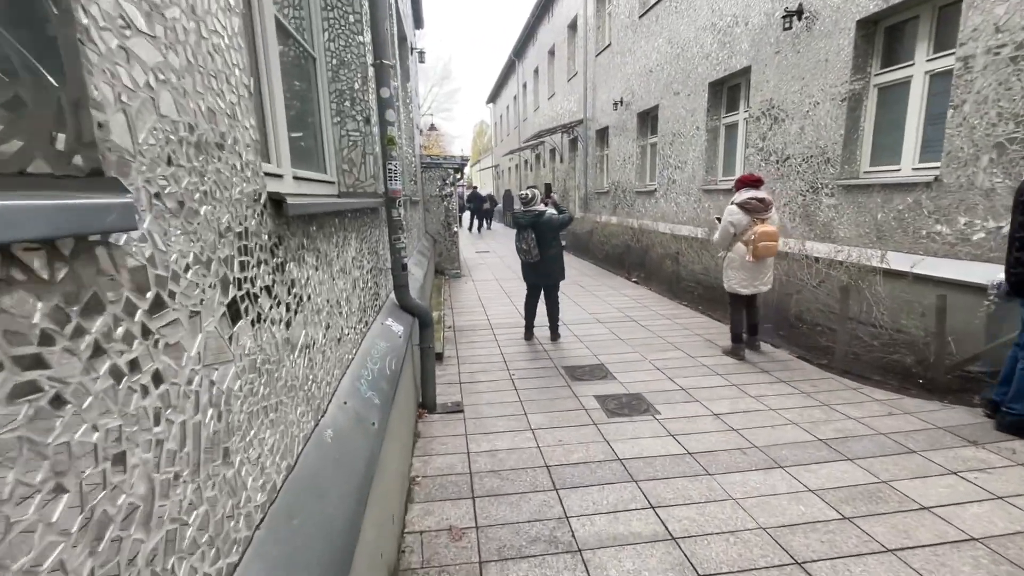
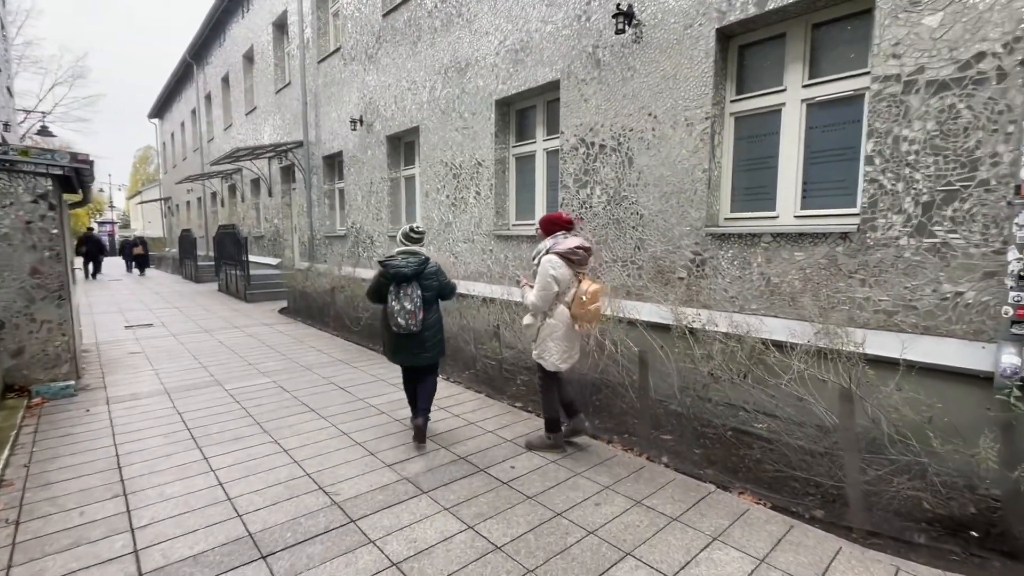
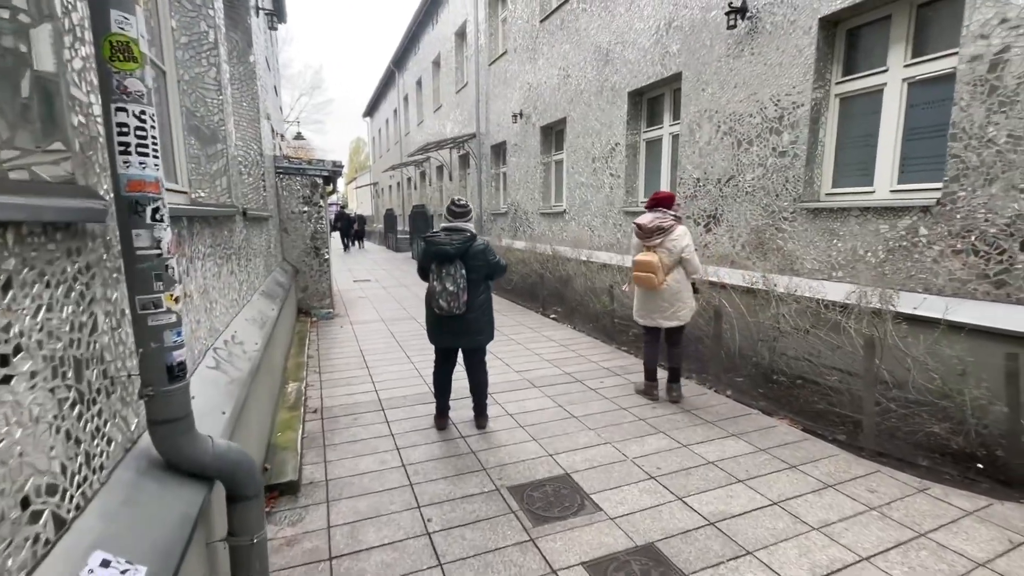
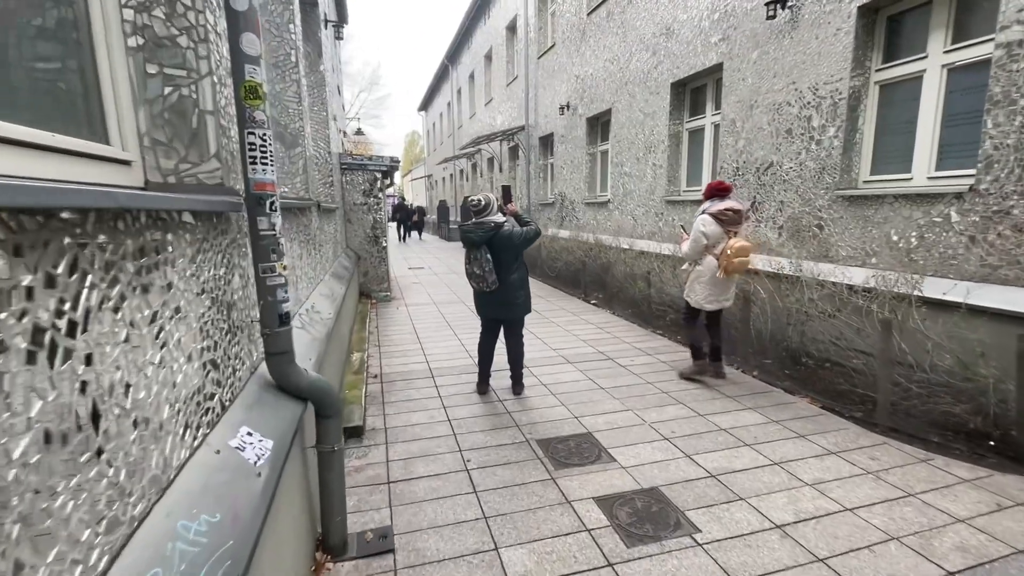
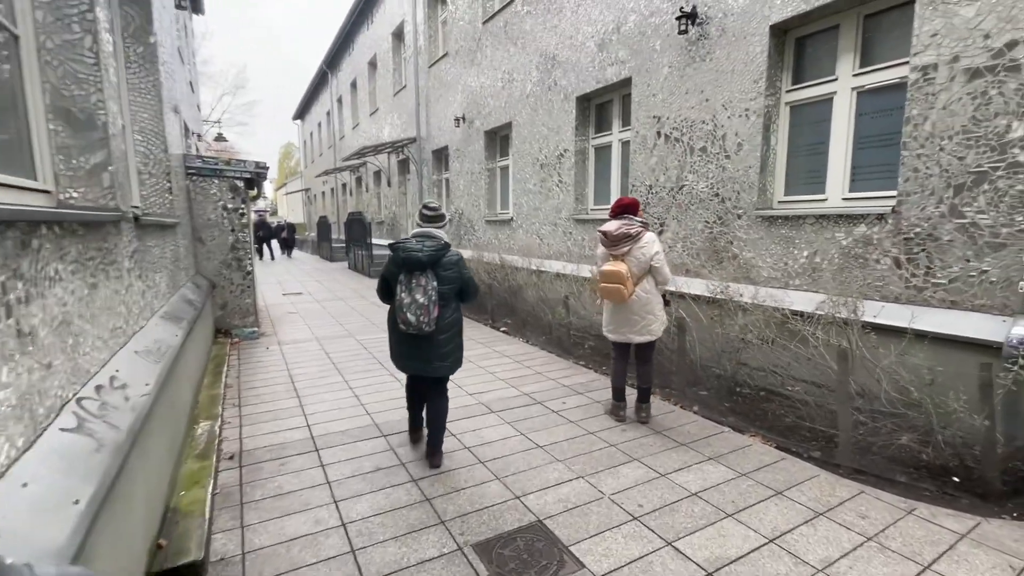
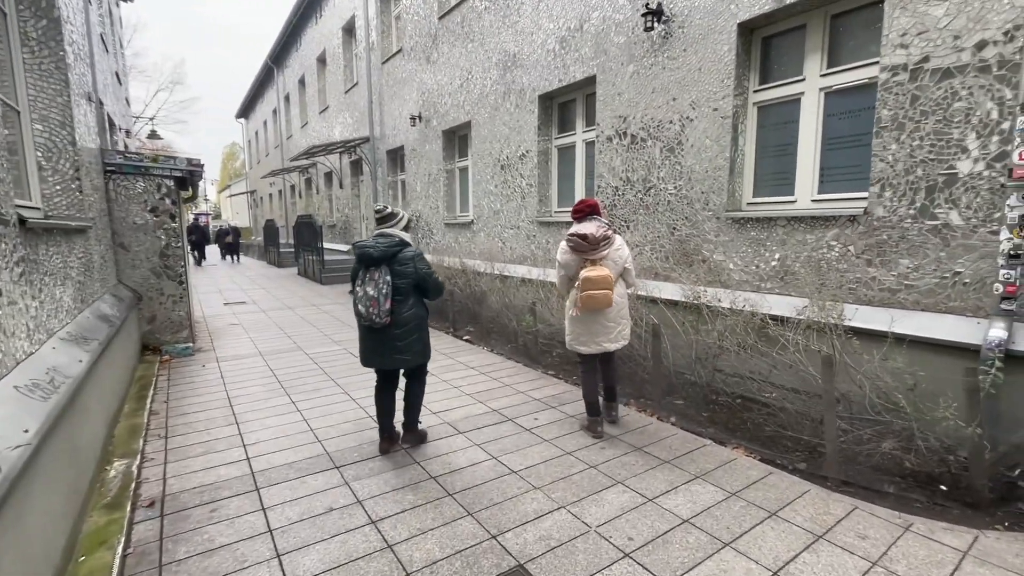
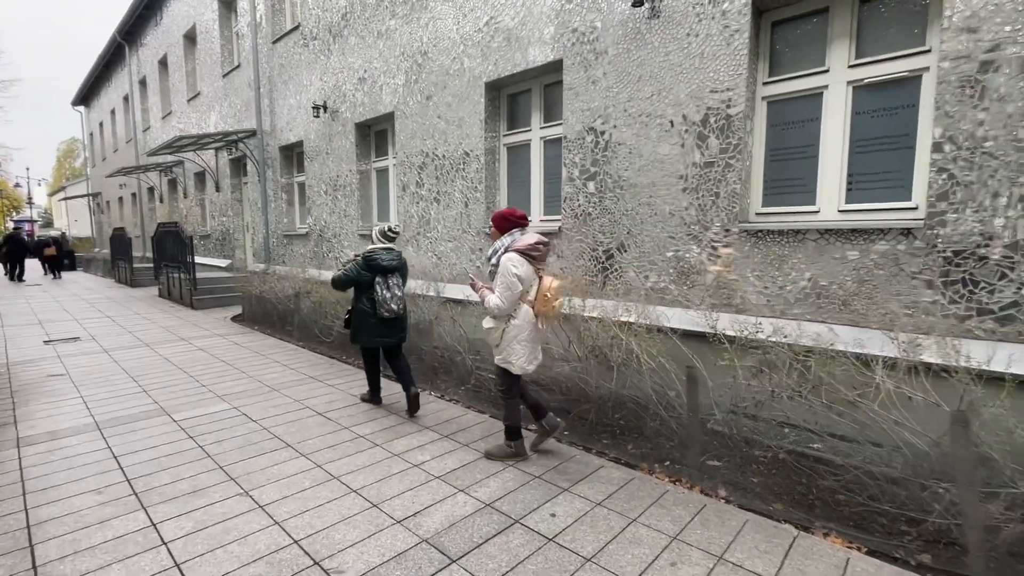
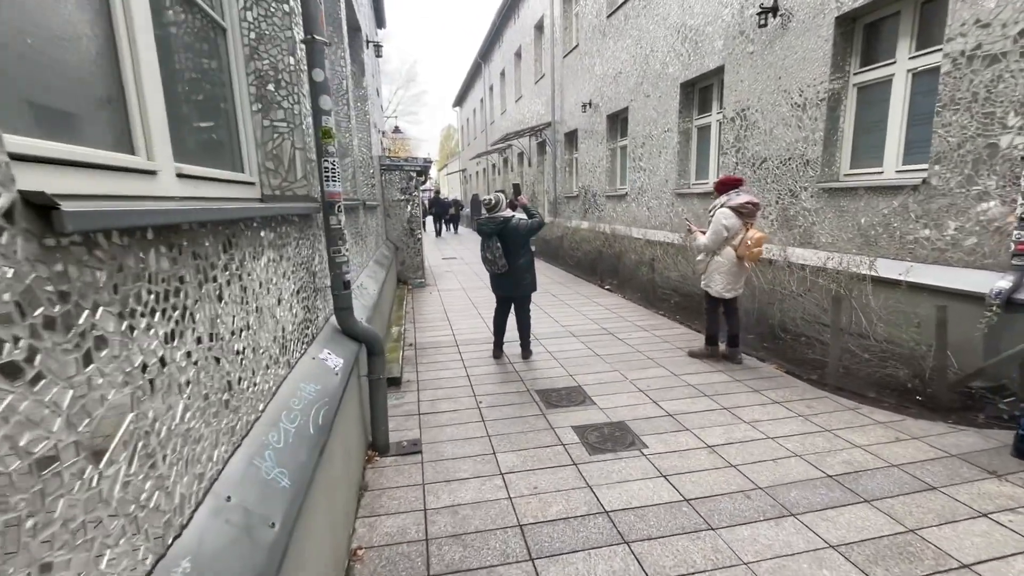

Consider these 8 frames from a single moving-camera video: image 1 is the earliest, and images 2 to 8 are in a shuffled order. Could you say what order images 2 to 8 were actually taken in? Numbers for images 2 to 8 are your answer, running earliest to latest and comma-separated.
8, 4, 3, 5, 6, 2, 7
